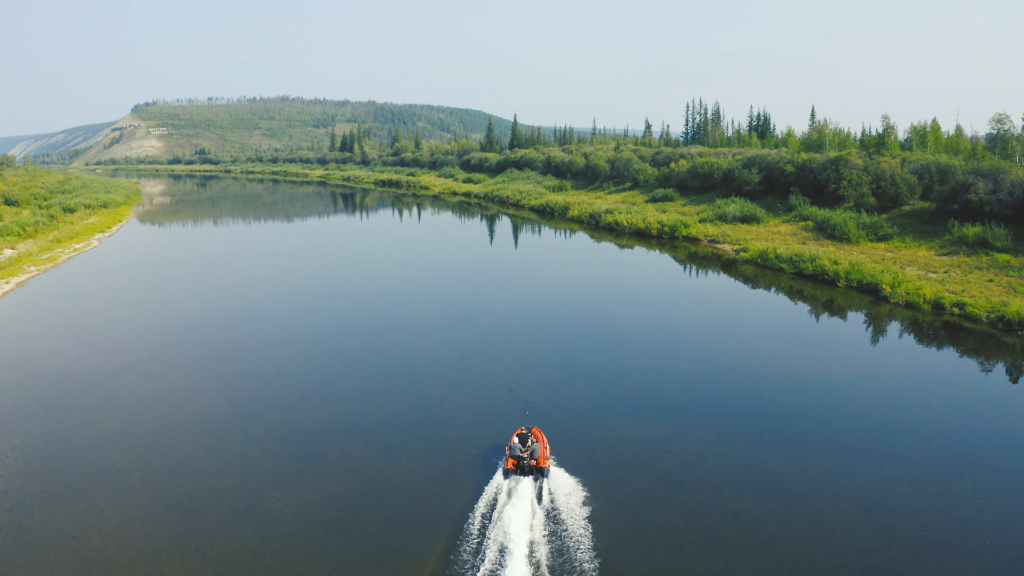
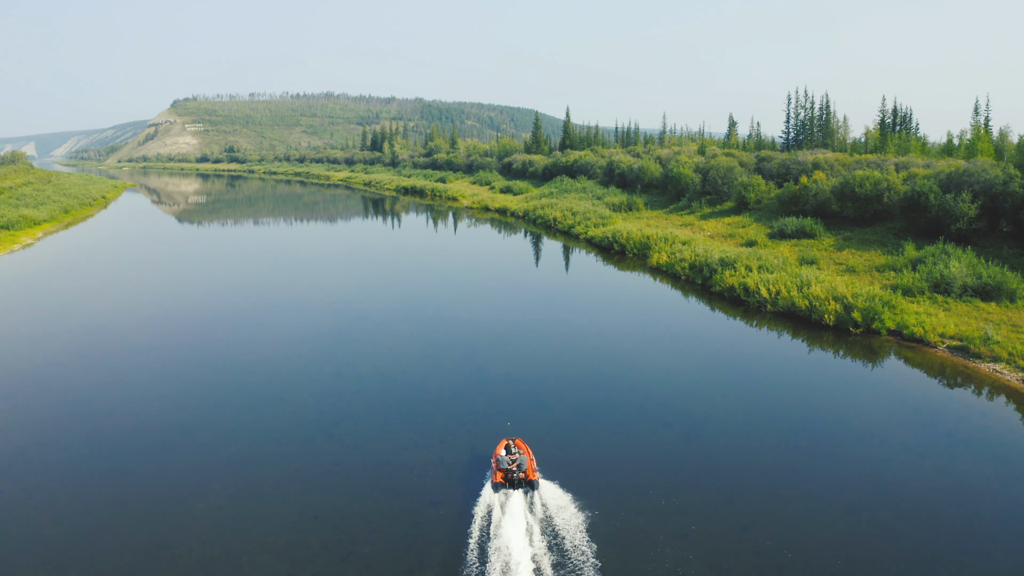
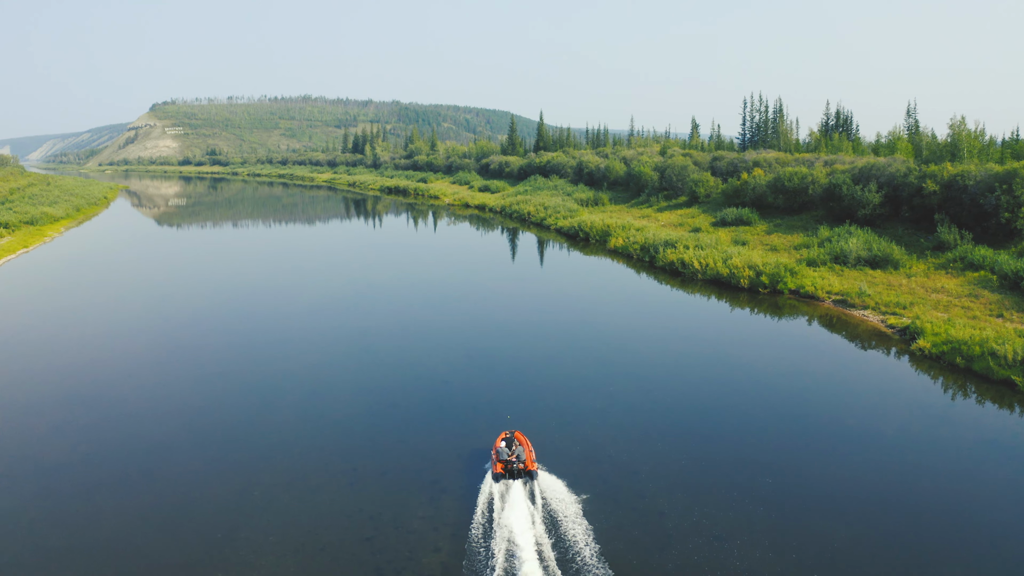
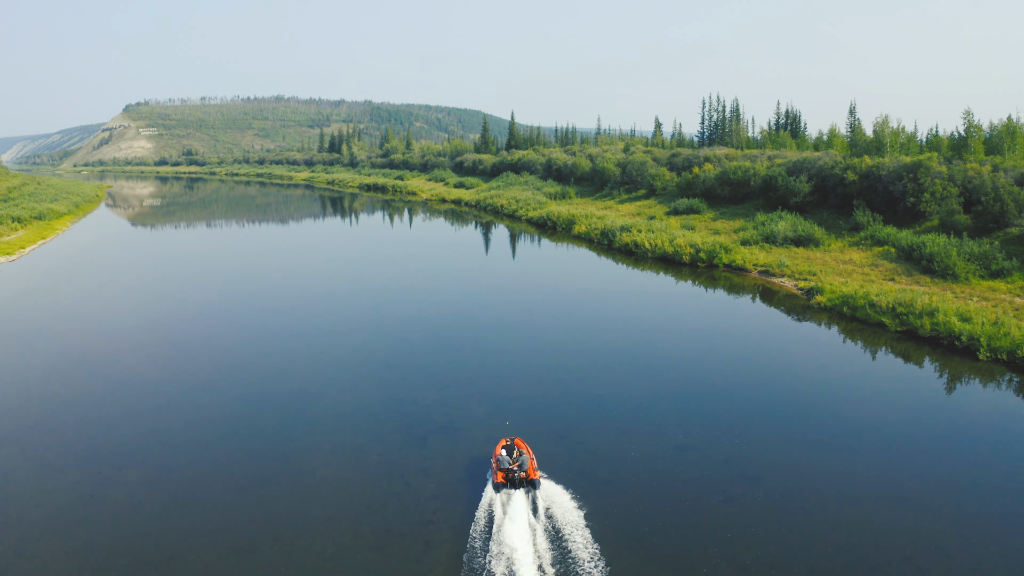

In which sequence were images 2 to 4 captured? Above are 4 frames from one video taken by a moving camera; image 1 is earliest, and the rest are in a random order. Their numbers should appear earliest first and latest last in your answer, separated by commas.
4, 3, 2
